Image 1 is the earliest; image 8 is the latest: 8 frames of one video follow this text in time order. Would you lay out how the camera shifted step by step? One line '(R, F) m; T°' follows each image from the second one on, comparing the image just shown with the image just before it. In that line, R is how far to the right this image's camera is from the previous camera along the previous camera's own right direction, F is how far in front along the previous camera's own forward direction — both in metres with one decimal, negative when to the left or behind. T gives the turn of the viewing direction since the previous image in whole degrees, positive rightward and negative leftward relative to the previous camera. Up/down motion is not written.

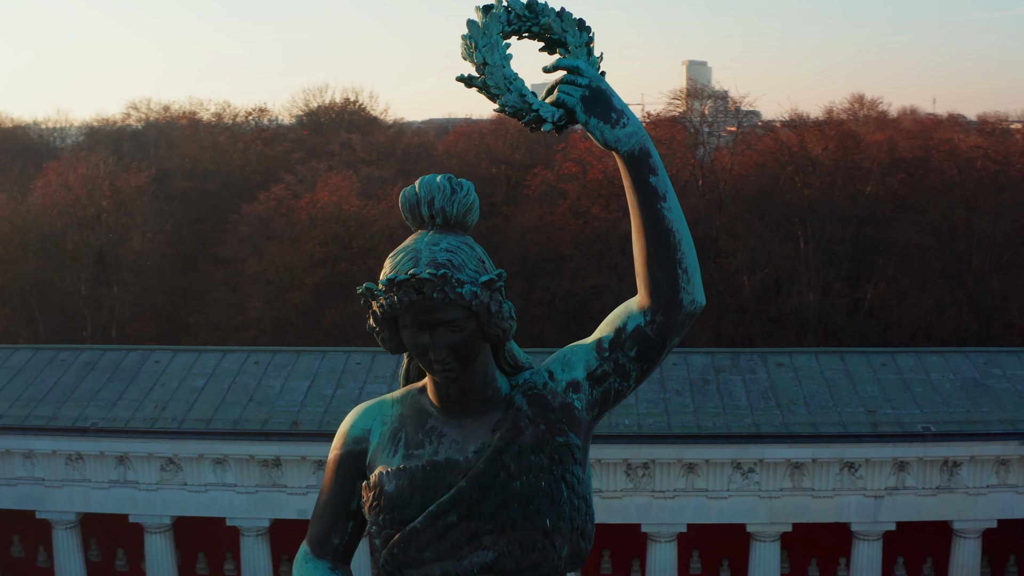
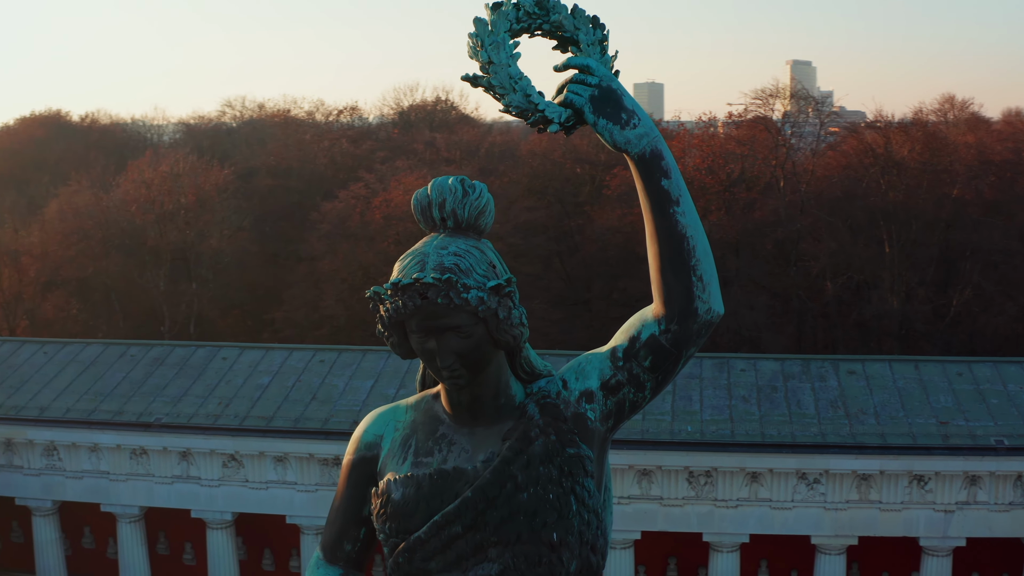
(+0.4, +0.2) m; -4°
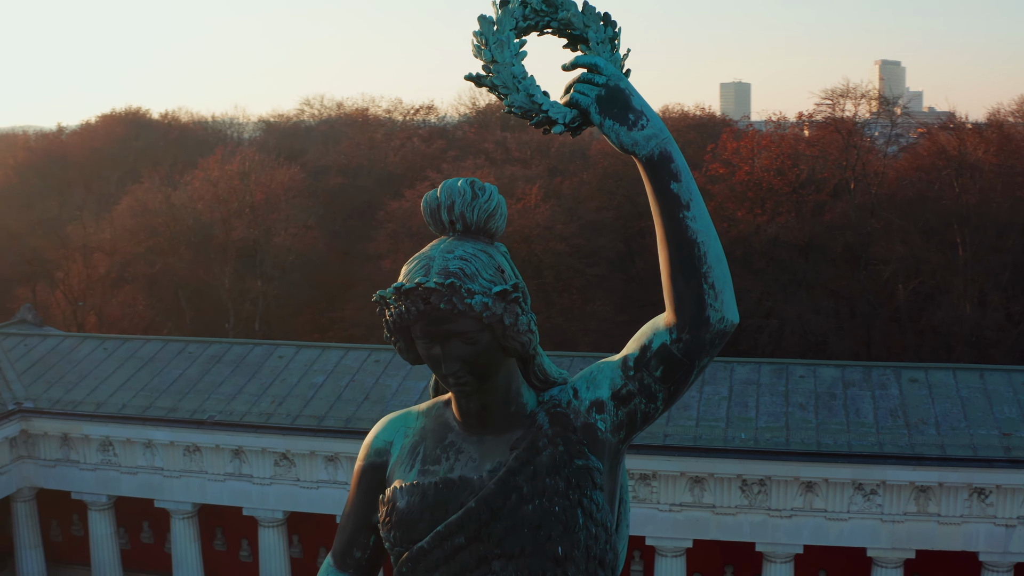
(+0.4, +0.2) m; -3°
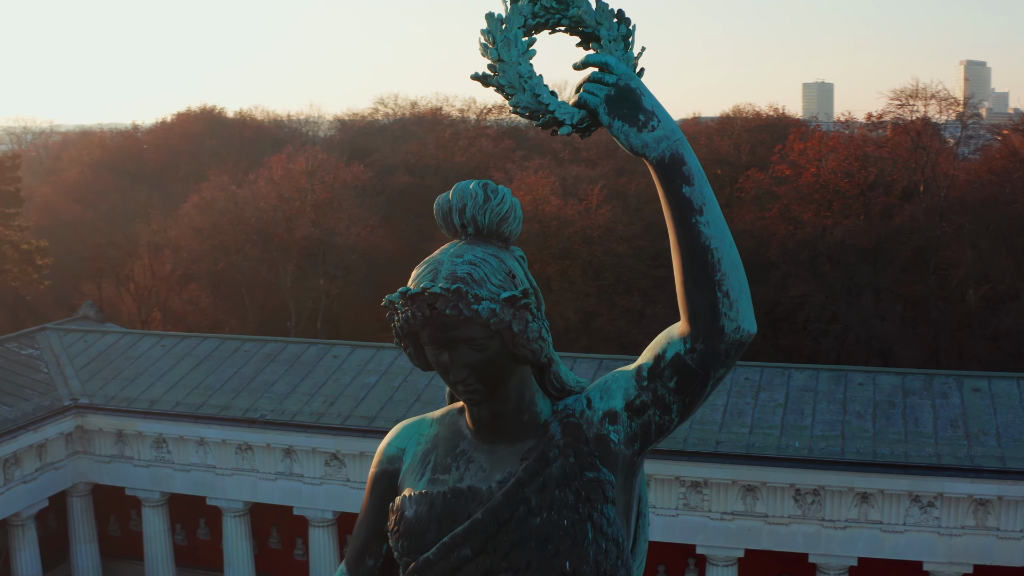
(+0.3, +0.2) m; -3°
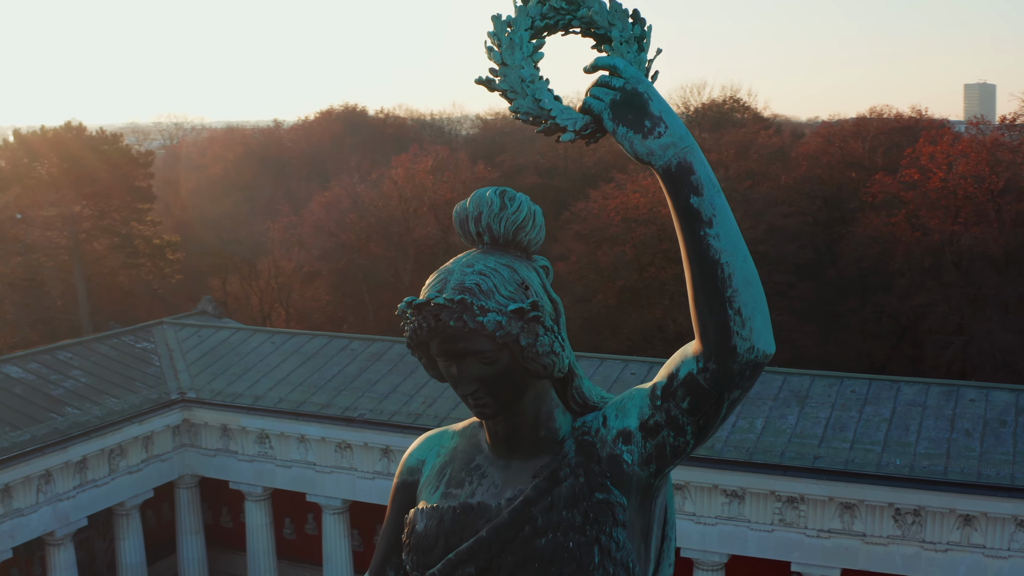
(+0.6, +0.3) m; -6°
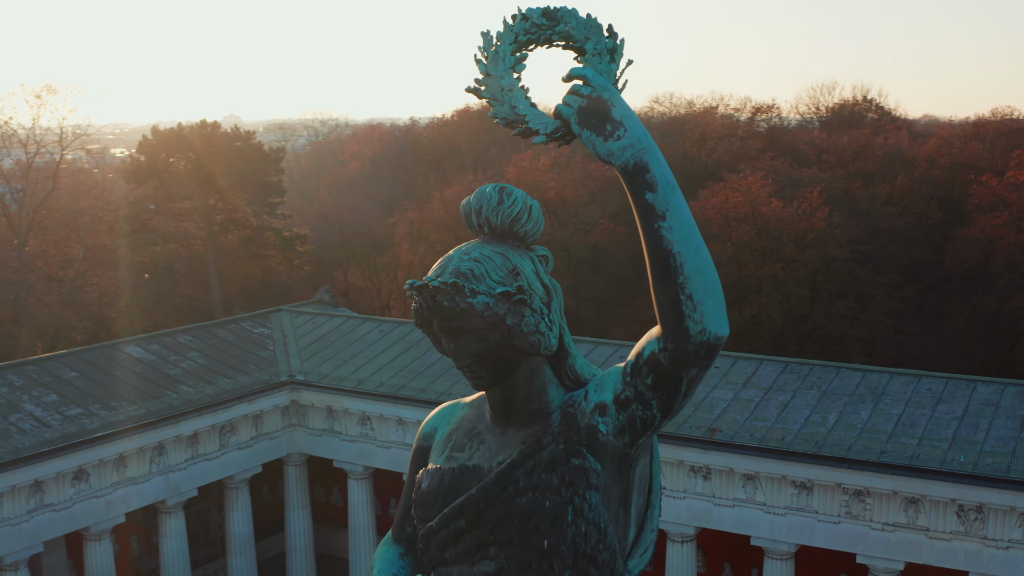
(+0.8, -0.7) m; -6°
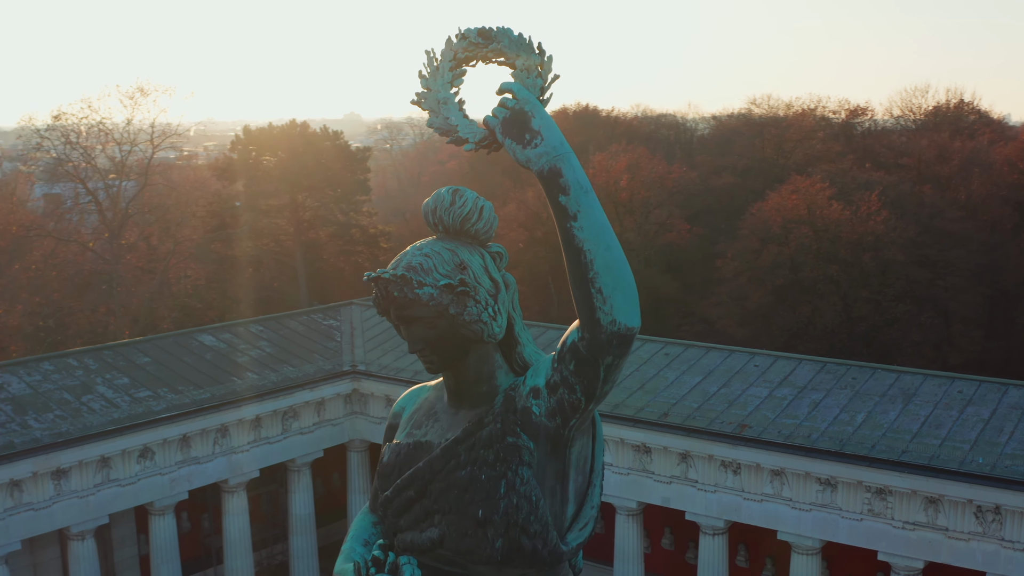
(+1.0, -0.7) m; -5°
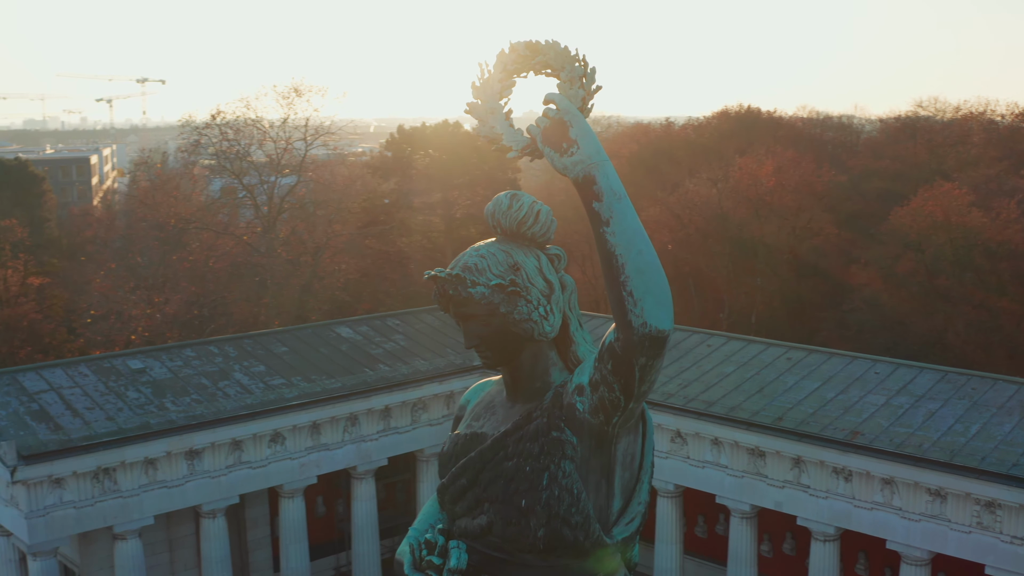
(+0.7, -0.3) m; -7°
